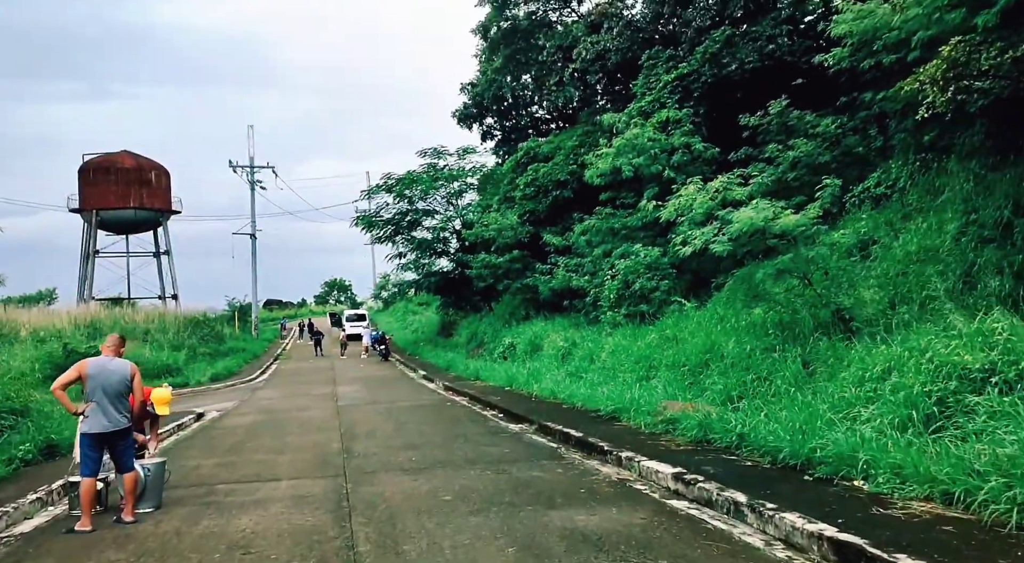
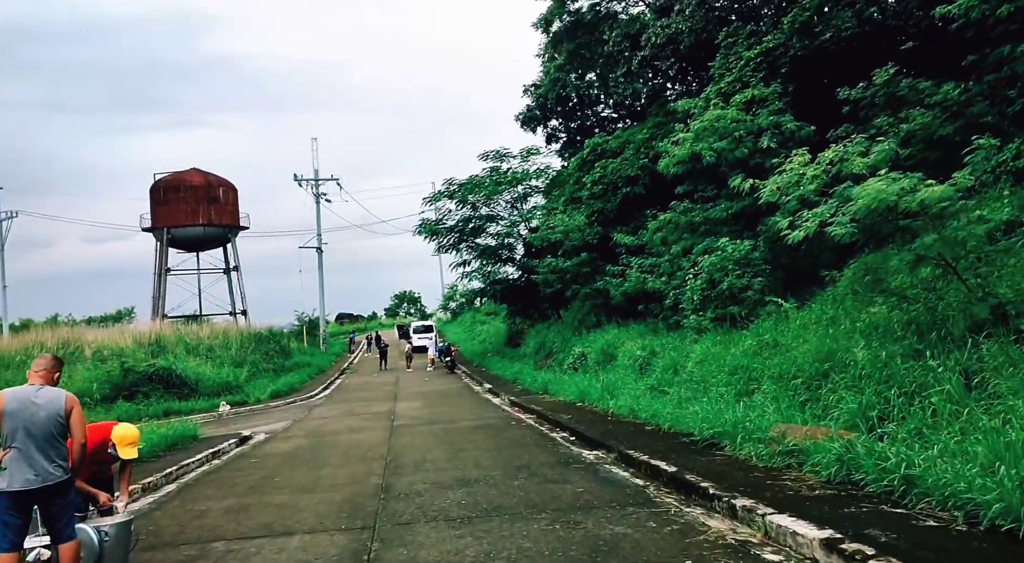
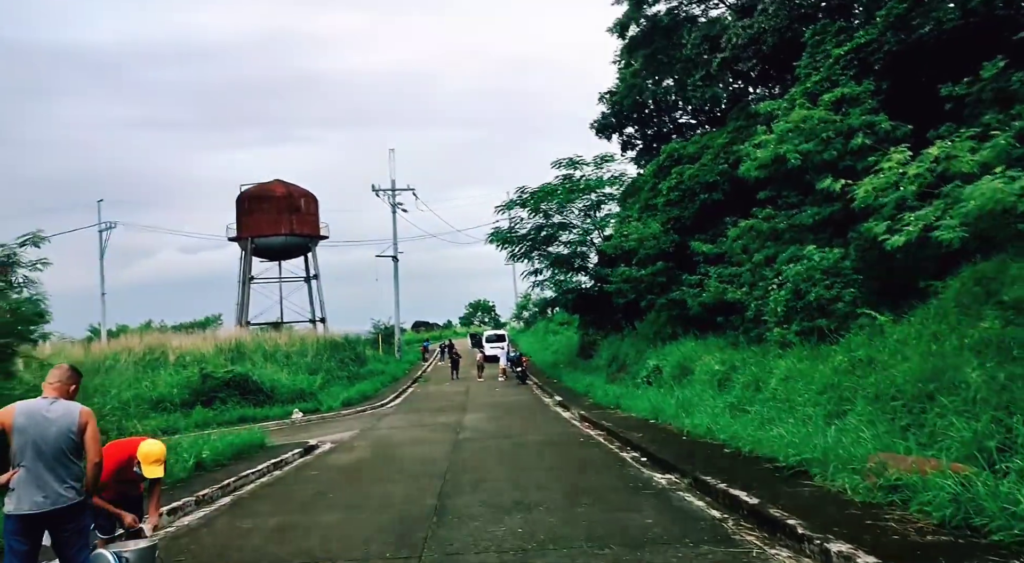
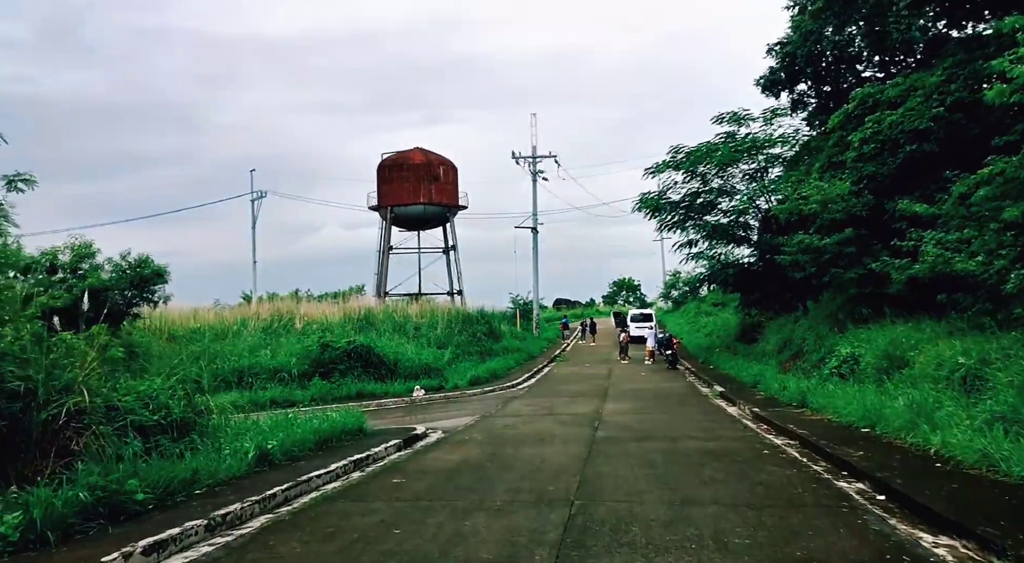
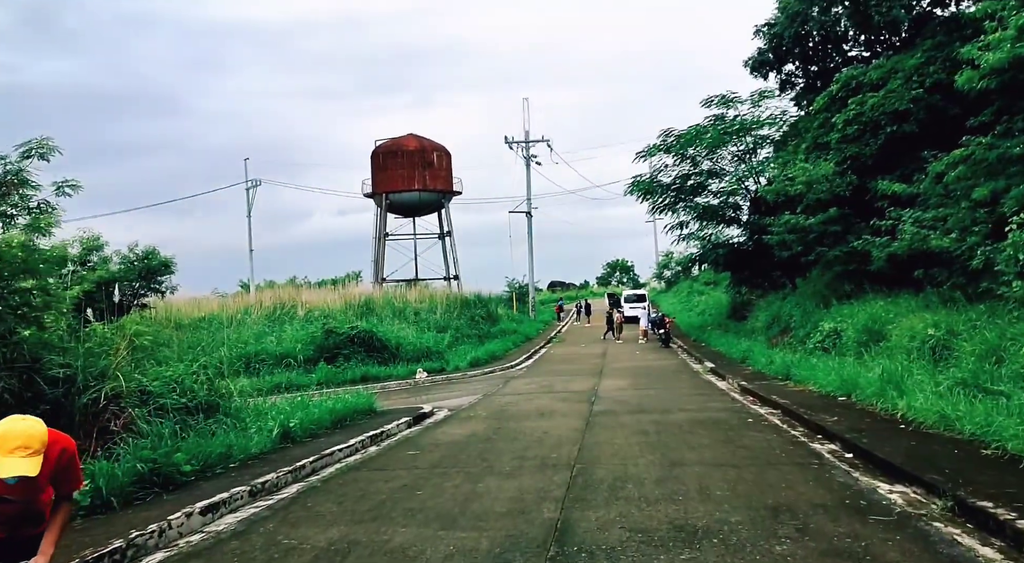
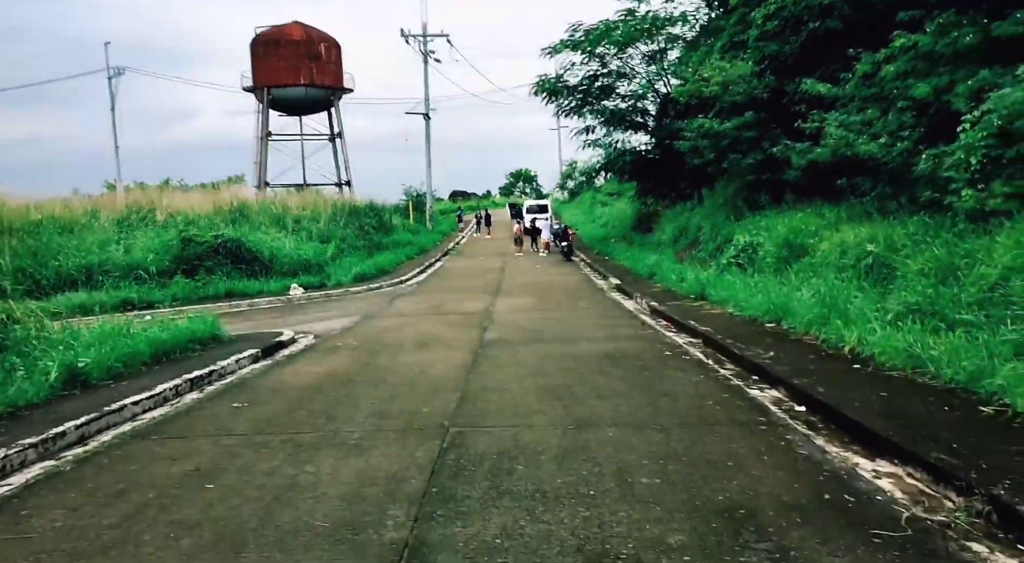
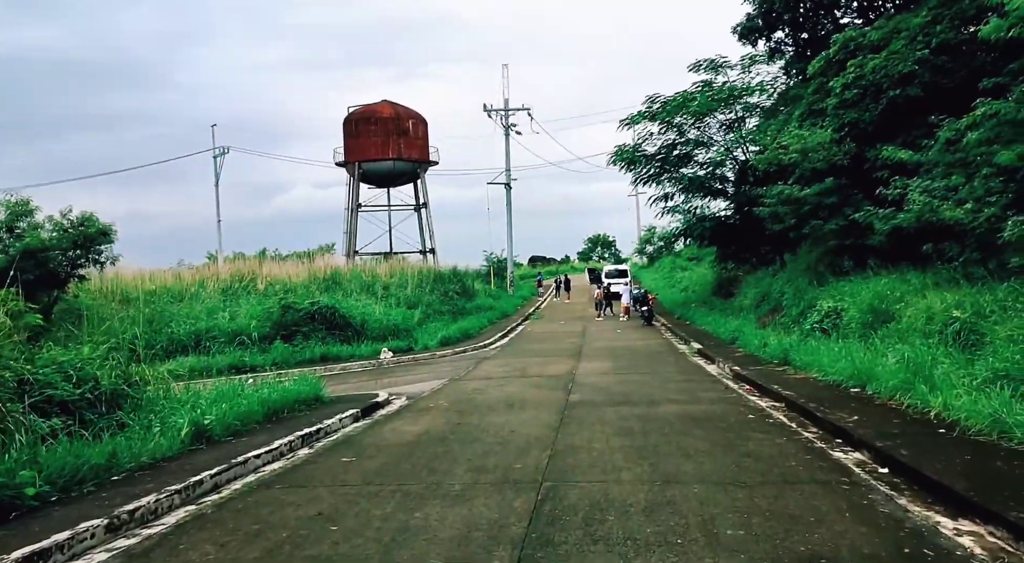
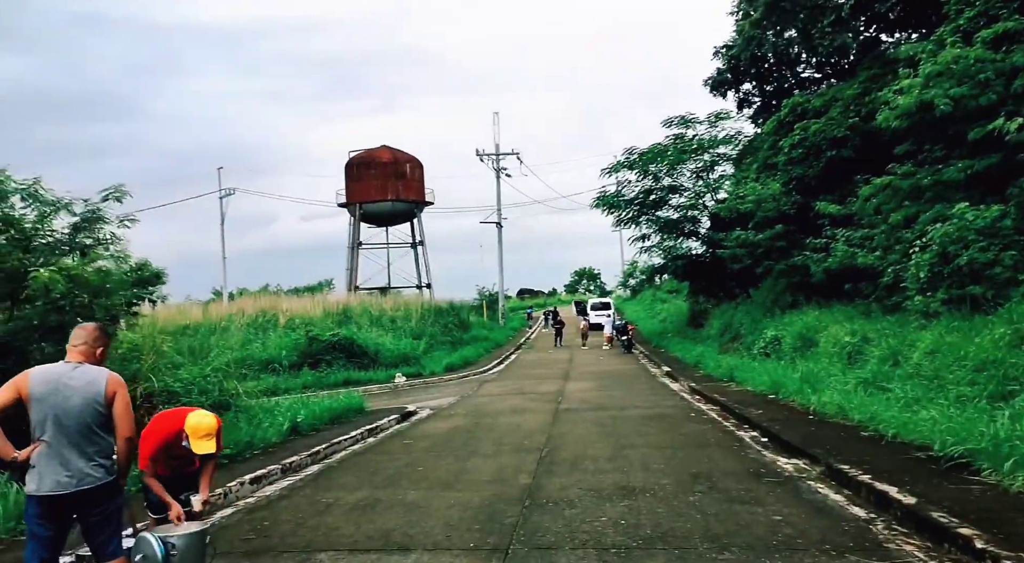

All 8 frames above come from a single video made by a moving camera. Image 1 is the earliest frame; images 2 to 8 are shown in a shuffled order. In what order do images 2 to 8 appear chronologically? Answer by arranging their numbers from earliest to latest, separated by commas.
2, 3, 8, 5, 4, 7, 6
